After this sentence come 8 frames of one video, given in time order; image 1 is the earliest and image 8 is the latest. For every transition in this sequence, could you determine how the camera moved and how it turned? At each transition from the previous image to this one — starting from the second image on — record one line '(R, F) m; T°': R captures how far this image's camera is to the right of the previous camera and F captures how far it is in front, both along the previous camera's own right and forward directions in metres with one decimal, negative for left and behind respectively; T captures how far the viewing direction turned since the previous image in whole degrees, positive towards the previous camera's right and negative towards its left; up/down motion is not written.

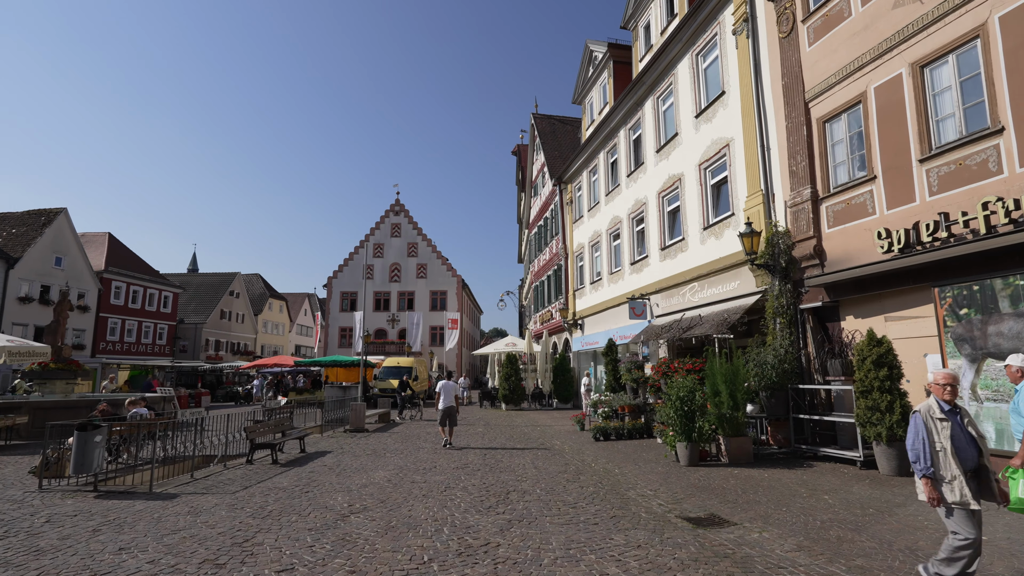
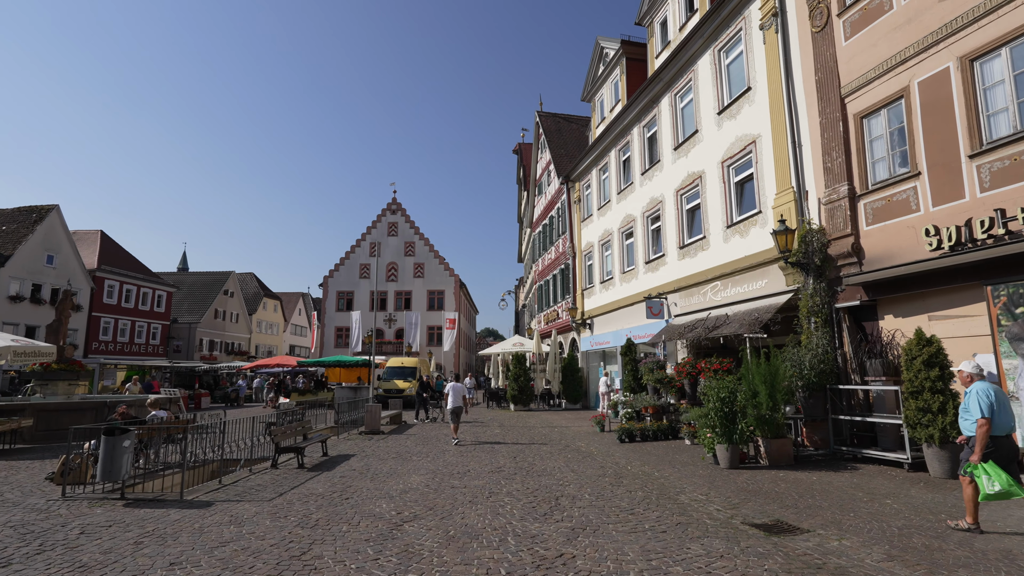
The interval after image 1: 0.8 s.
(-0.7, +0.3) m; +1°
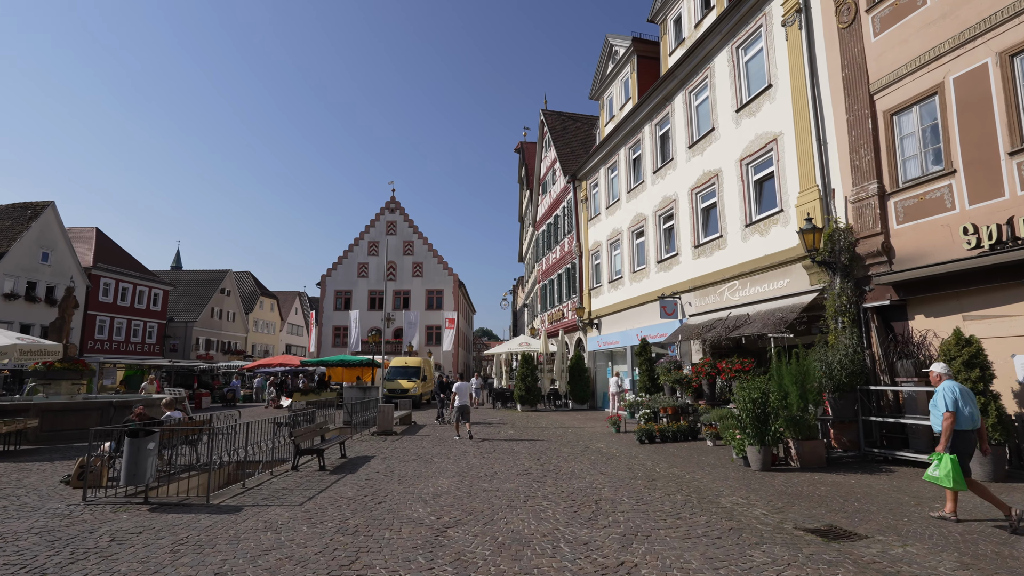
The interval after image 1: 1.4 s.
(-0.6, +0.2) m; +1°
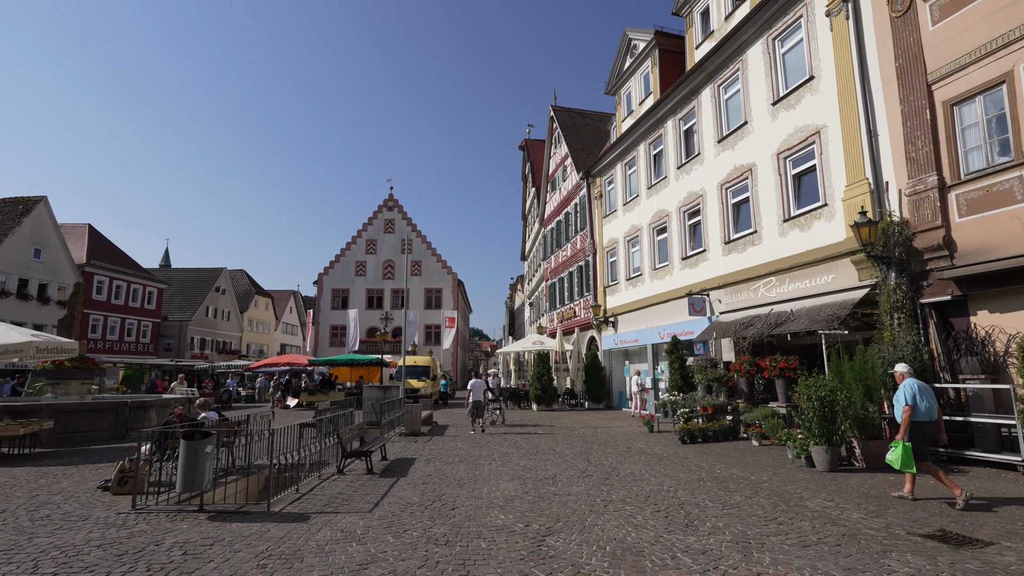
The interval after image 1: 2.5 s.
(-1.1, +0.4) m; +1°
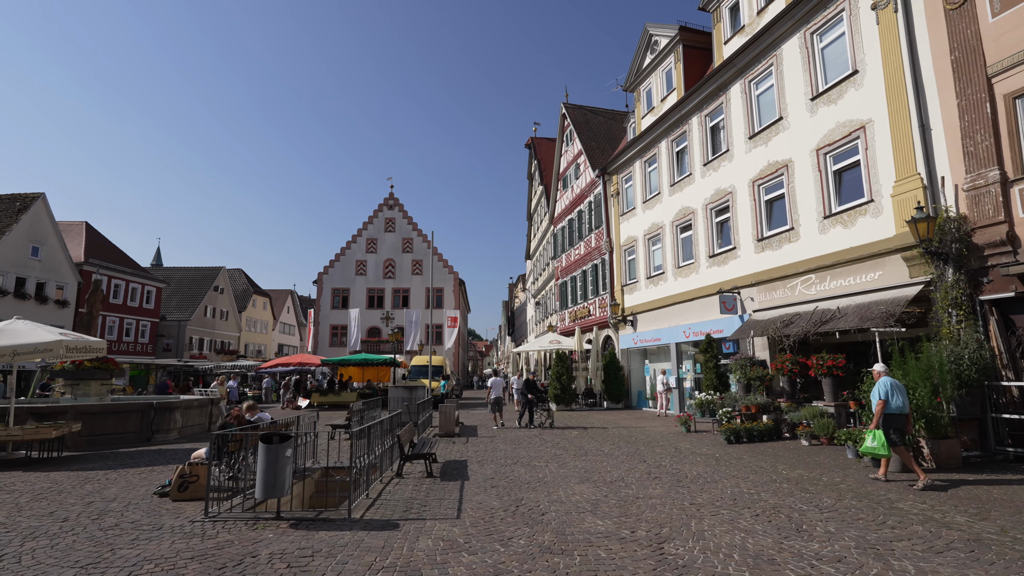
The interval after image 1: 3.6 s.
(-1.1, +0.3) m; +1°
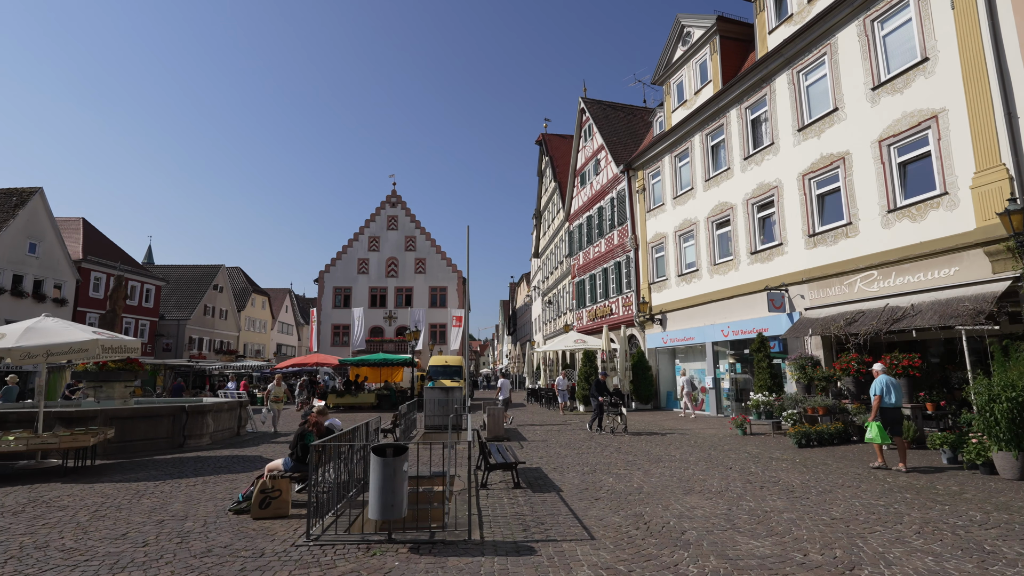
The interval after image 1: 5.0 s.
(-1.4, +0.7) m; +1°
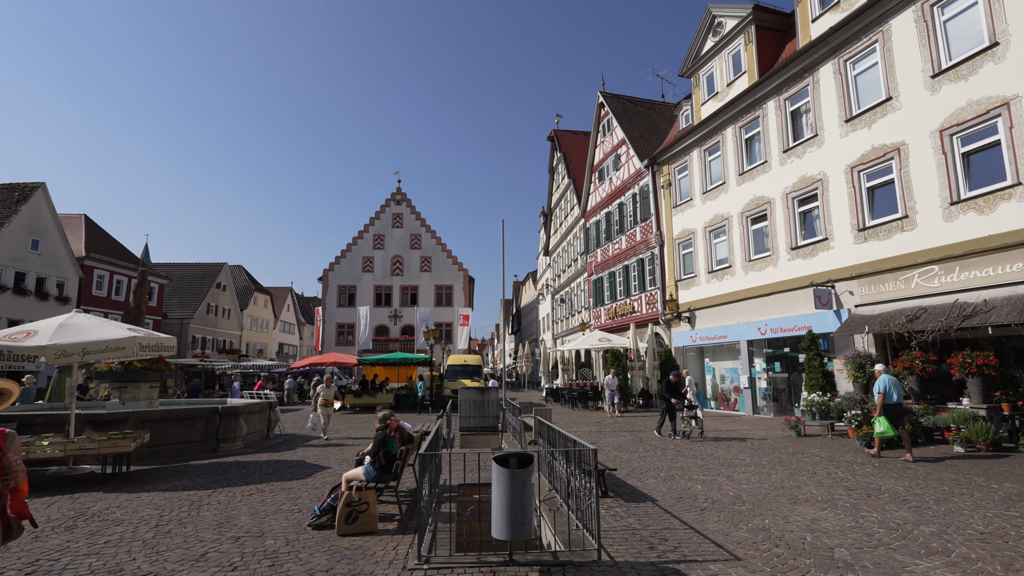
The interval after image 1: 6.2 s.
(-1.1, +0.6) m; +1°
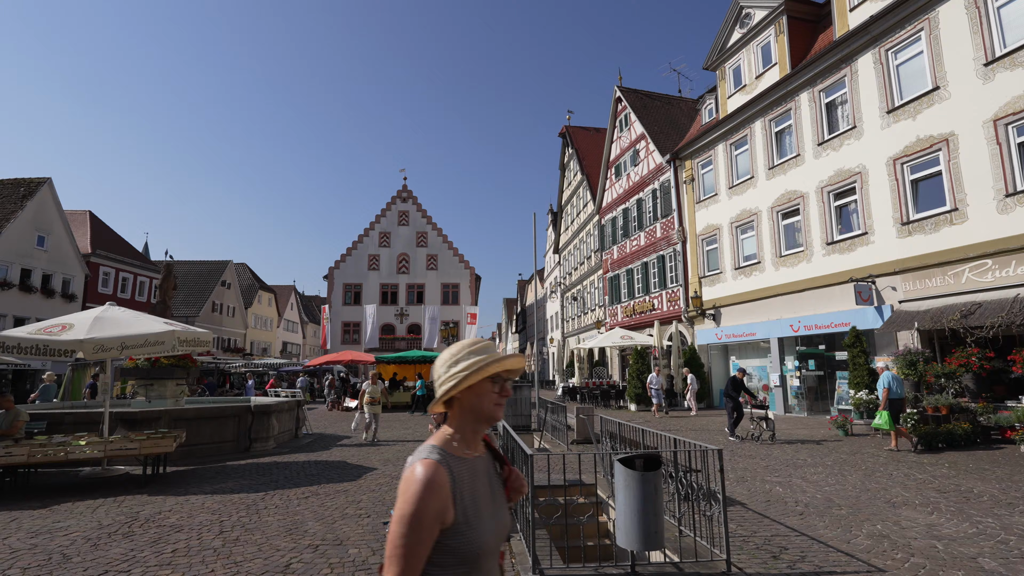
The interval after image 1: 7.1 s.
(-0.9, +0.5) m; 0°
